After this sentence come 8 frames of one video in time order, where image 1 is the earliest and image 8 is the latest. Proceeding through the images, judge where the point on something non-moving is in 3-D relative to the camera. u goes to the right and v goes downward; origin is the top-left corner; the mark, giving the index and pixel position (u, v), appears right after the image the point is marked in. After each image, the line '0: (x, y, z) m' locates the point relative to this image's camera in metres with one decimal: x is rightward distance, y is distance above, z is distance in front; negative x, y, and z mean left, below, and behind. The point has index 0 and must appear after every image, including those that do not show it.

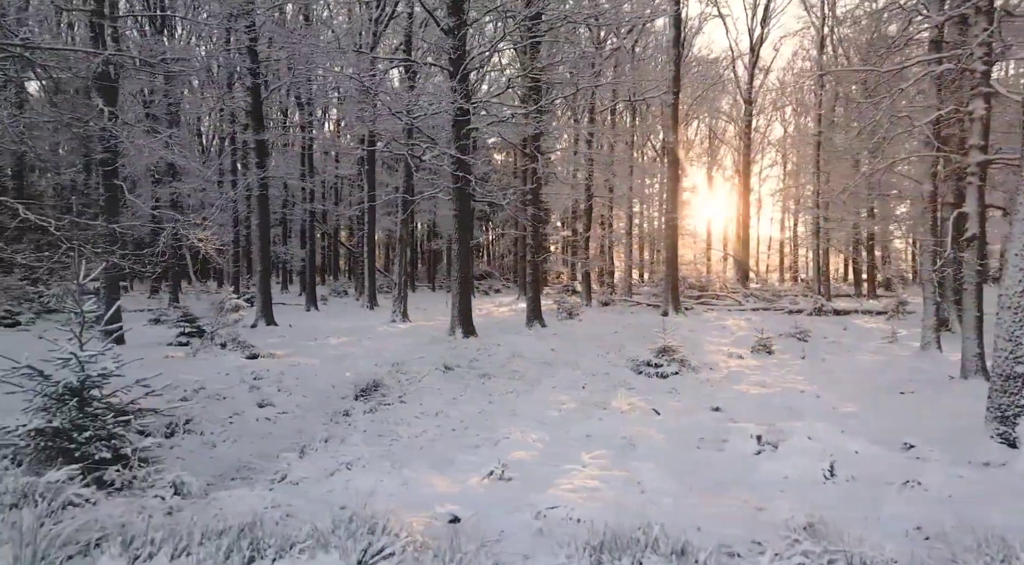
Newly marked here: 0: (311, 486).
0: (-1.7, -1.7, +6.4) m
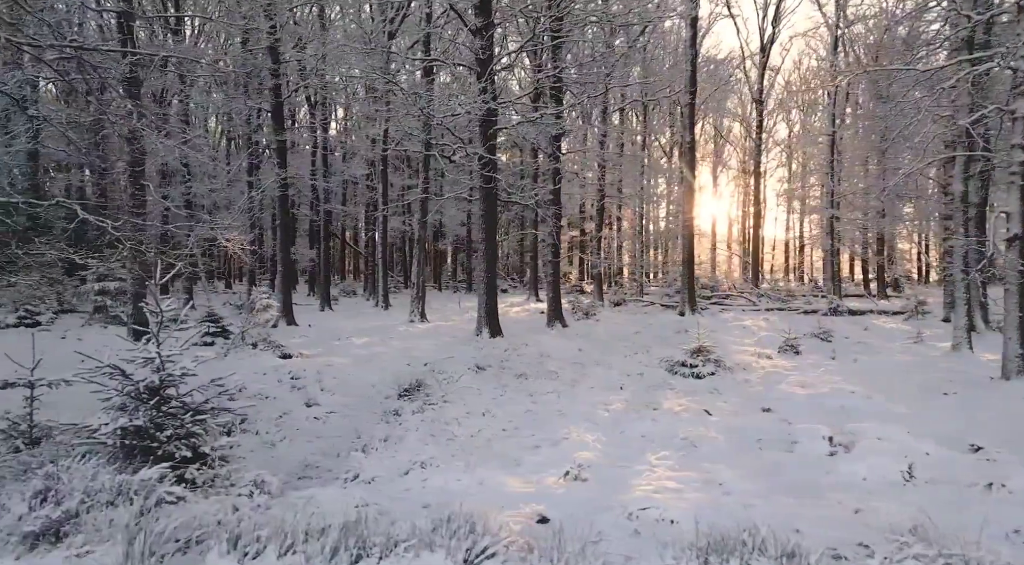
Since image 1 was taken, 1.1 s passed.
0: (-1.0, -1.7, +6.4) m
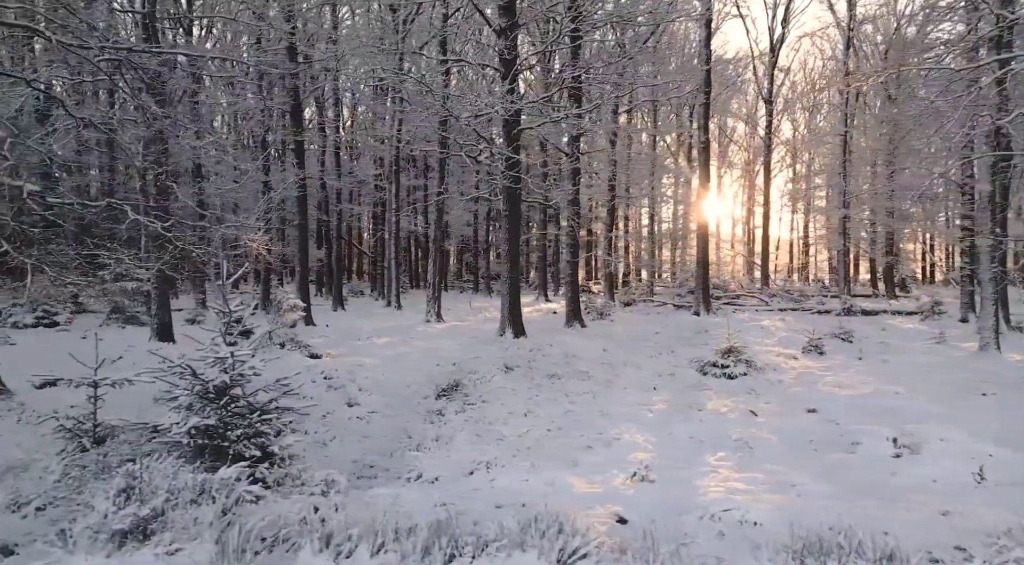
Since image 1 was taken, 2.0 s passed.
0: (-0.5, -1.7, +6.4) m
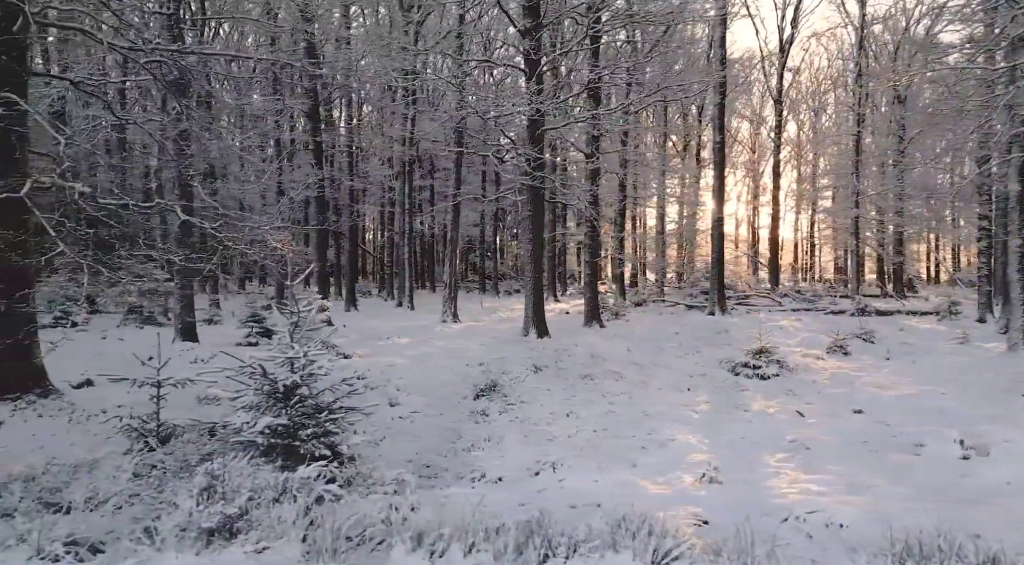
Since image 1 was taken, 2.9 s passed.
0: (+0.1, -1.7, +6.4) m
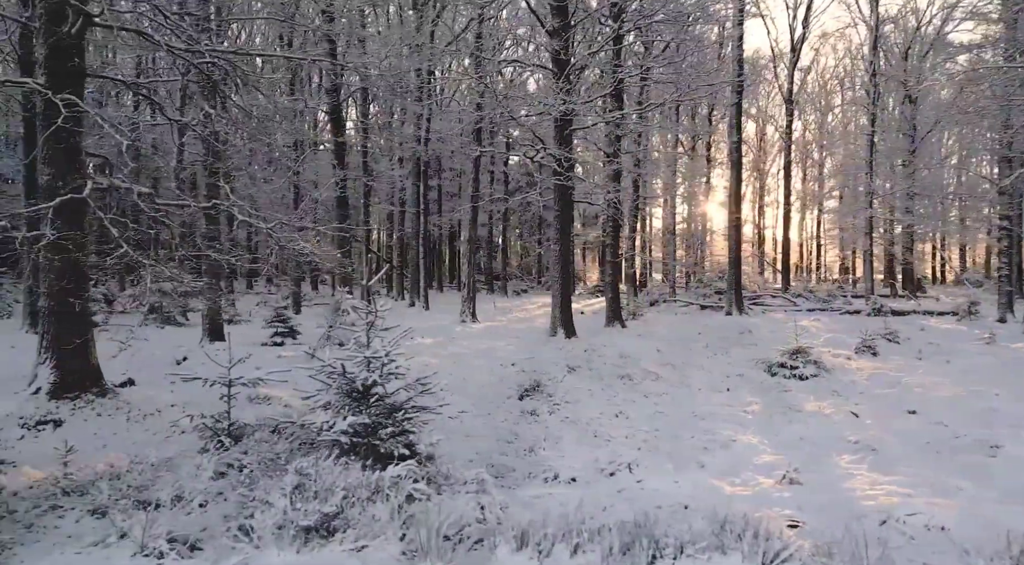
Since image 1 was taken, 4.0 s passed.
0: (+0.7, -1.7, +6.4) m
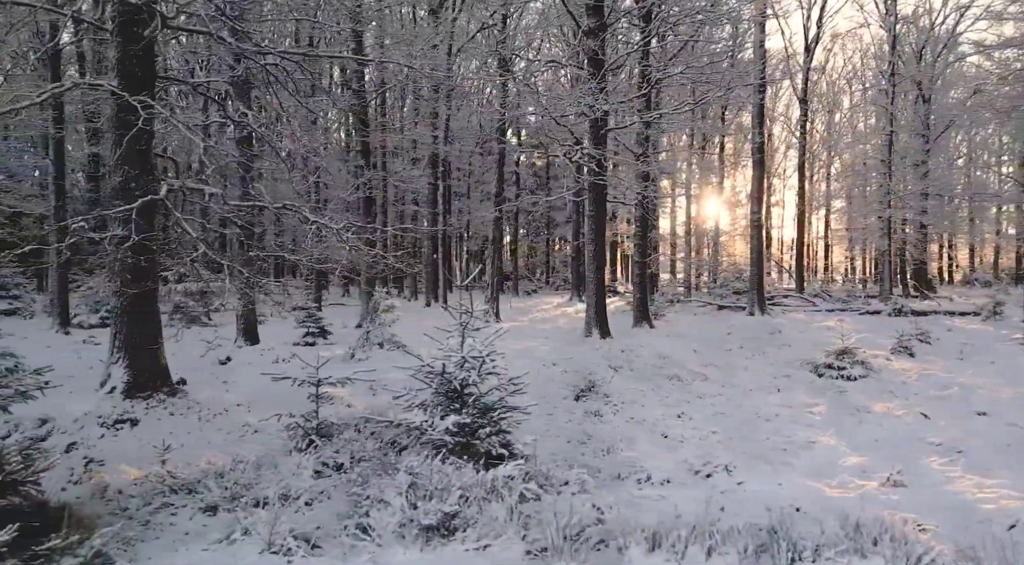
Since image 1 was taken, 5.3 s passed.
0: (+1.5, -1.7, +6.4) m
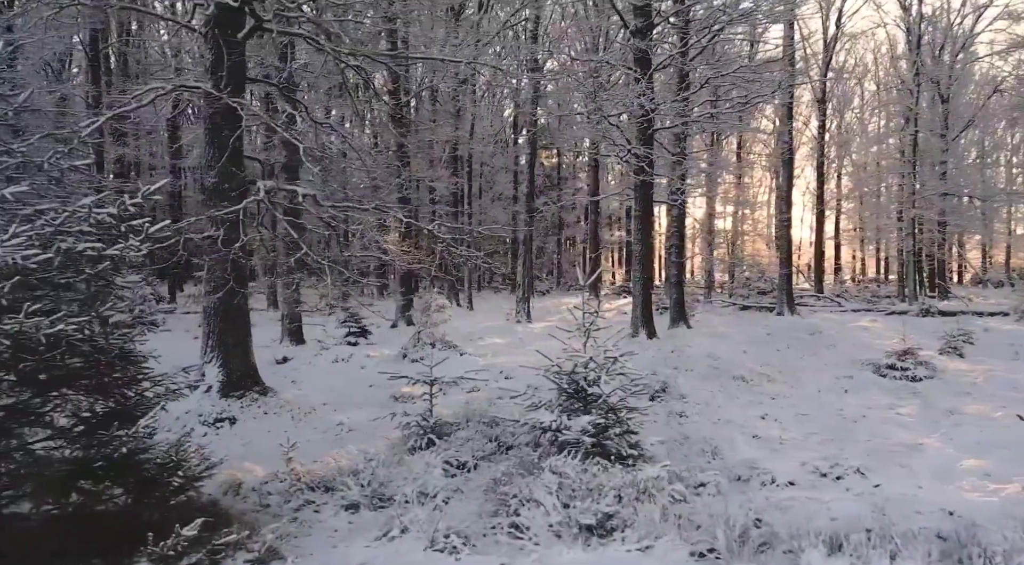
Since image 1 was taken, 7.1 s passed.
0: (+2.6, -1.7, +6.3) m
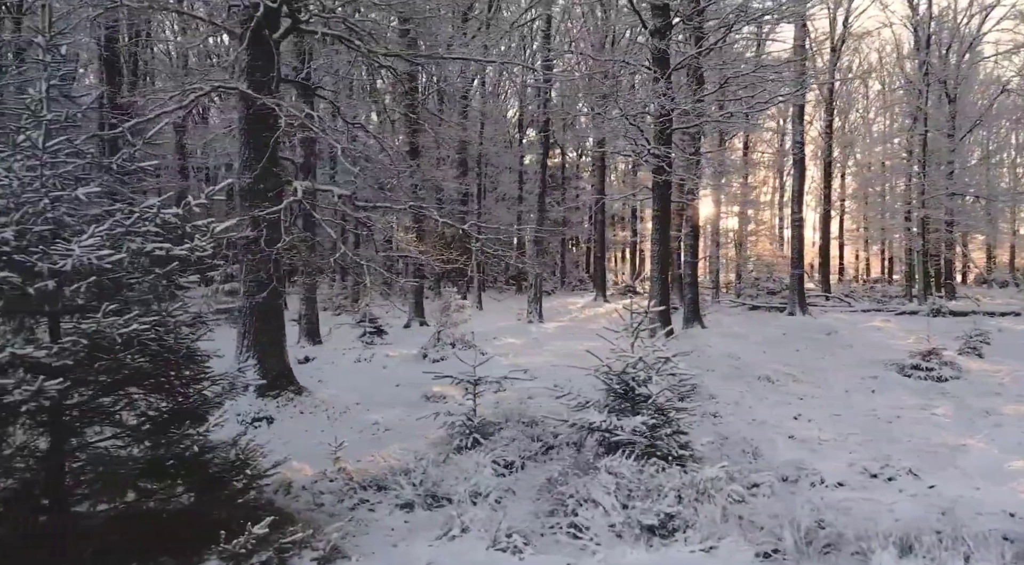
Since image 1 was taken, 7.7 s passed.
0: (+3.1, -1.7, +6.3) m
